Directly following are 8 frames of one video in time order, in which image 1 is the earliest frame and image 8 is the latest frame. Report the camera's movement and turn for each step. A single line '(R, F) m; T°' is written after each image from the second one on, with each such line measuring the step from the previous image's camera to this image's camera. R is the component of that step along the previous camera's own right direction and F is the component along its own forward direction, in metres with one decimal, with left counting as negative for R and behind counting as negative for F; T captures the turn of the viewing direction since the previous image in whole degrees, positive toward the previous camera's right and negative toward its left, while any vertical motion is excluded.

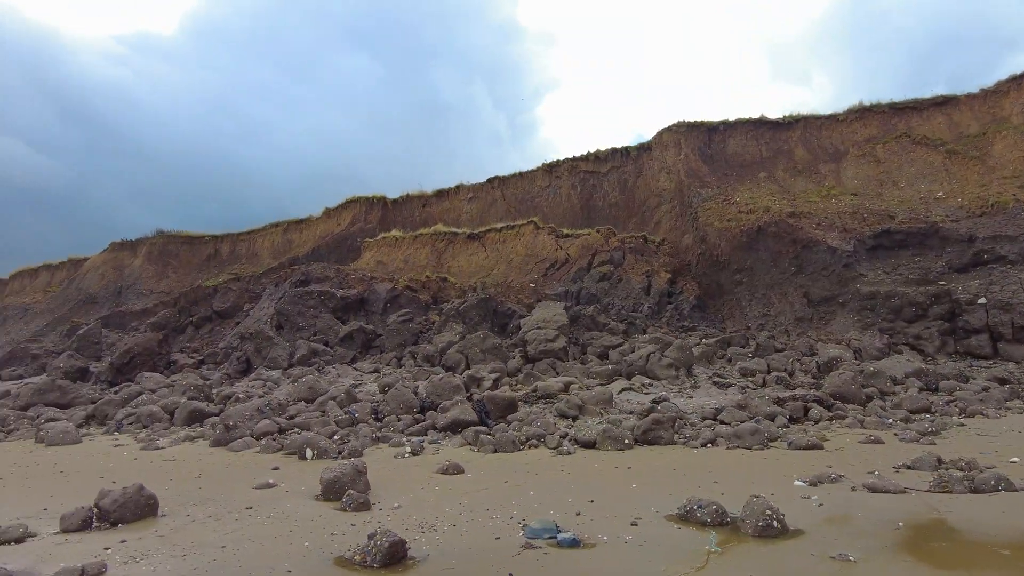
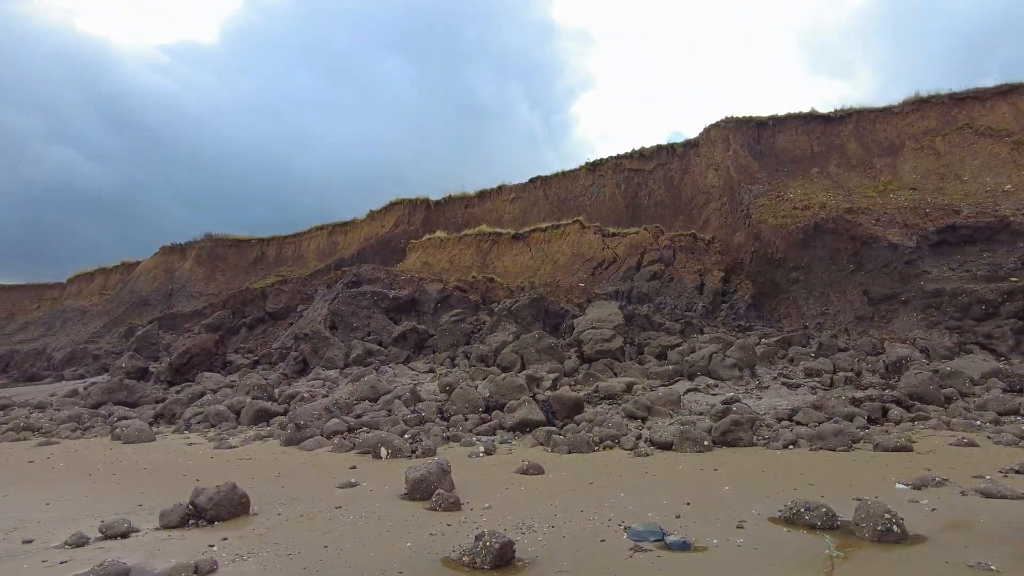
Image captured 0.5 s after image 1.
(-0.4, +0.1) m; -3°
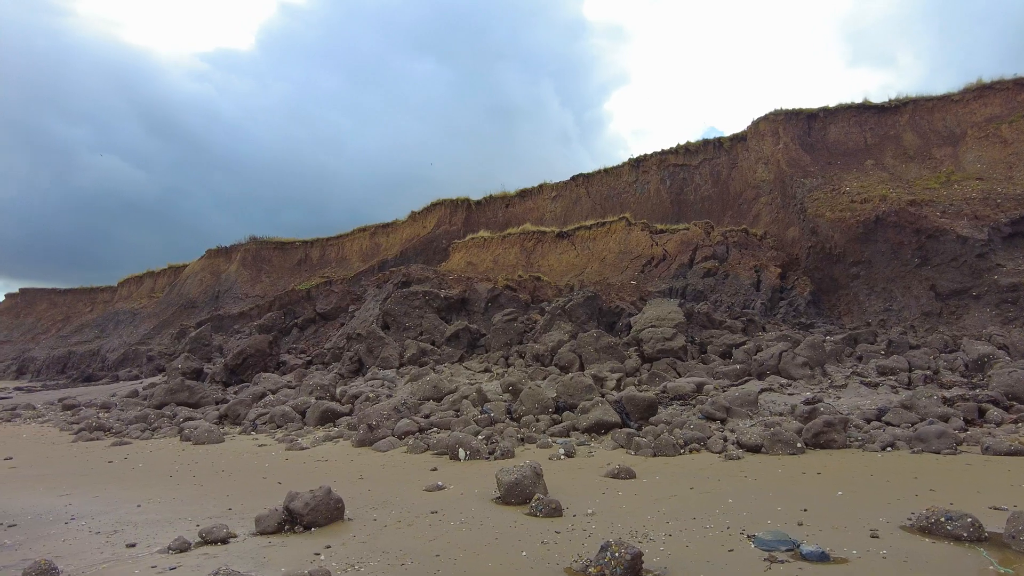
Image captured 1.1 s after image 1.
(-0.4, +0.2) m; -3°
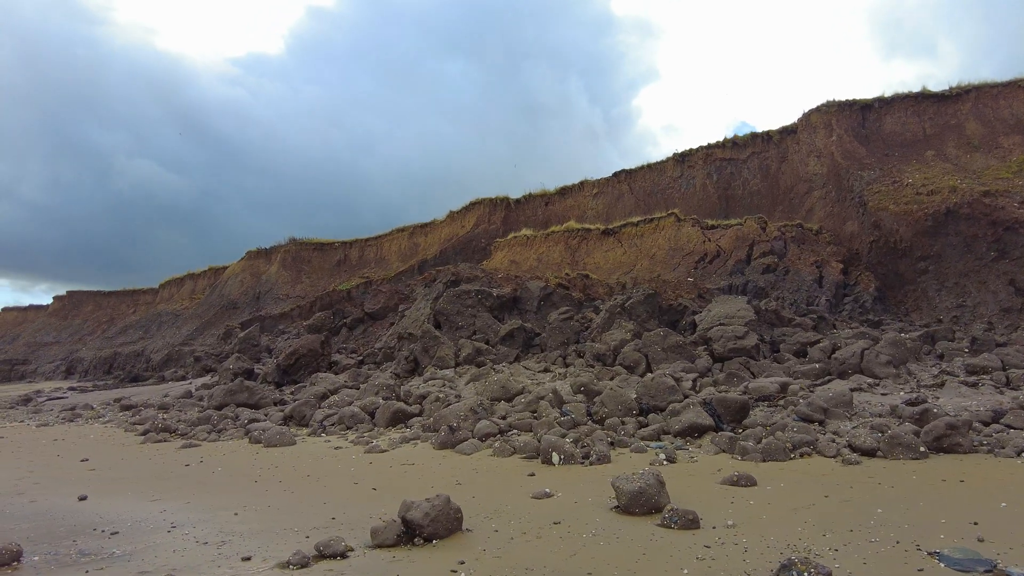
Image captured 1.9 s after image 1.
(-0.6, +0.3) m; -2°
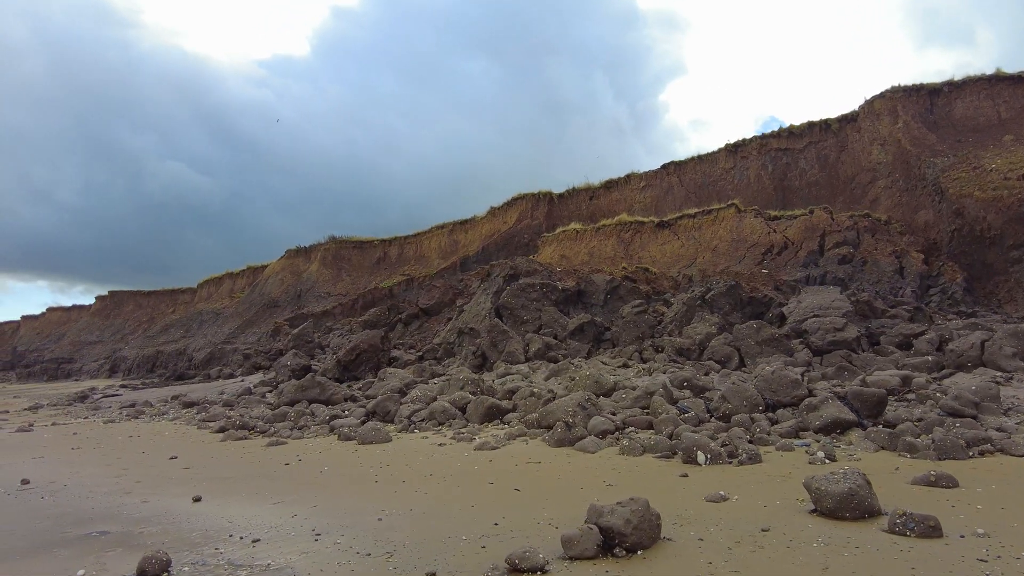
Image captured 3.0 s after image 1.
(-1.0, +0.5) m; -2°
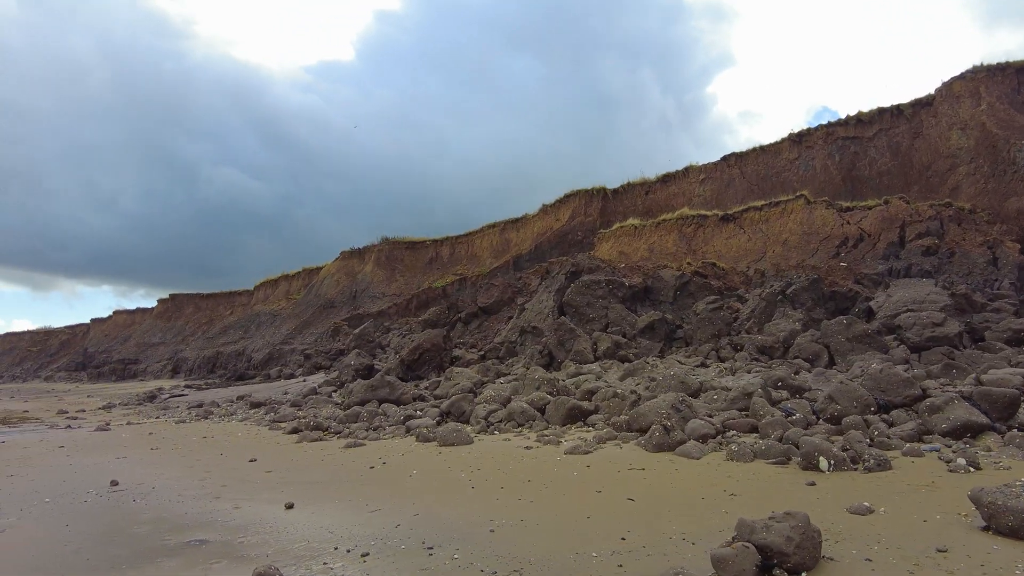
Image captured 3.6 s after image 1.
(-0.4, +0.3) m; -4°
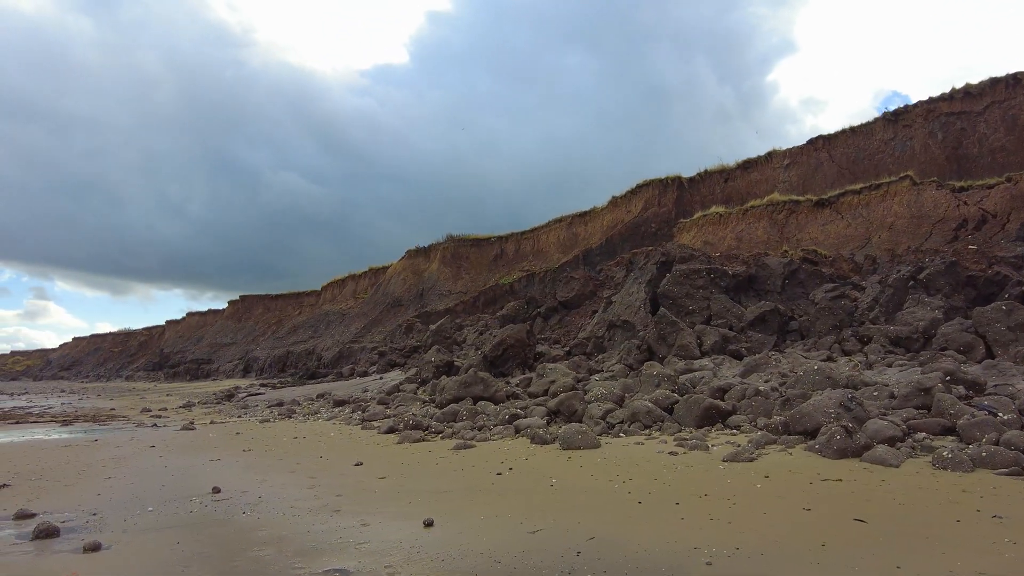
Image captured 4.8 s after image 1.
(-0.7, +0.8) m; -5°
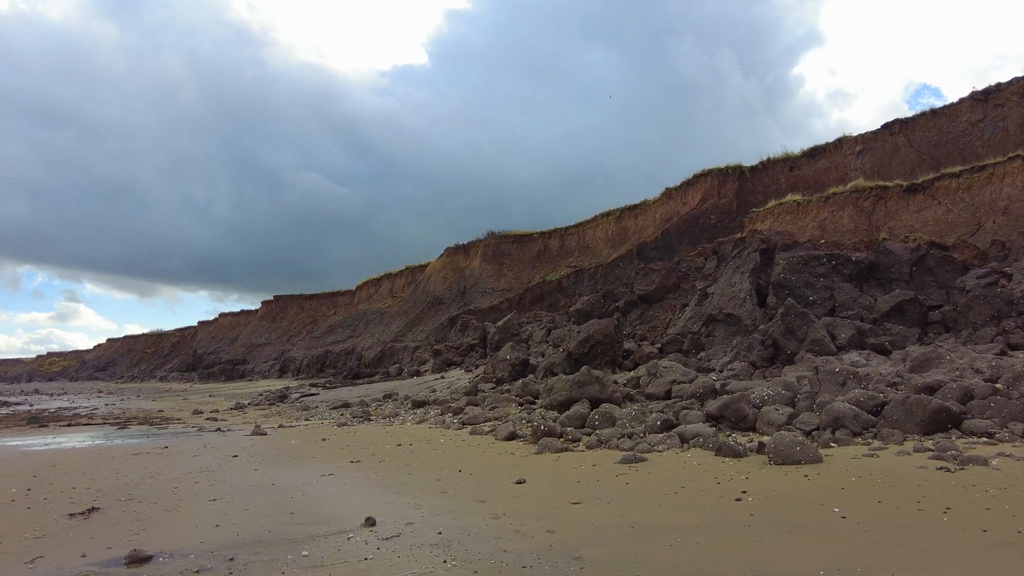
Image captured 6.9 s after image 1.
(-1.4, +1.3) m; -2°
